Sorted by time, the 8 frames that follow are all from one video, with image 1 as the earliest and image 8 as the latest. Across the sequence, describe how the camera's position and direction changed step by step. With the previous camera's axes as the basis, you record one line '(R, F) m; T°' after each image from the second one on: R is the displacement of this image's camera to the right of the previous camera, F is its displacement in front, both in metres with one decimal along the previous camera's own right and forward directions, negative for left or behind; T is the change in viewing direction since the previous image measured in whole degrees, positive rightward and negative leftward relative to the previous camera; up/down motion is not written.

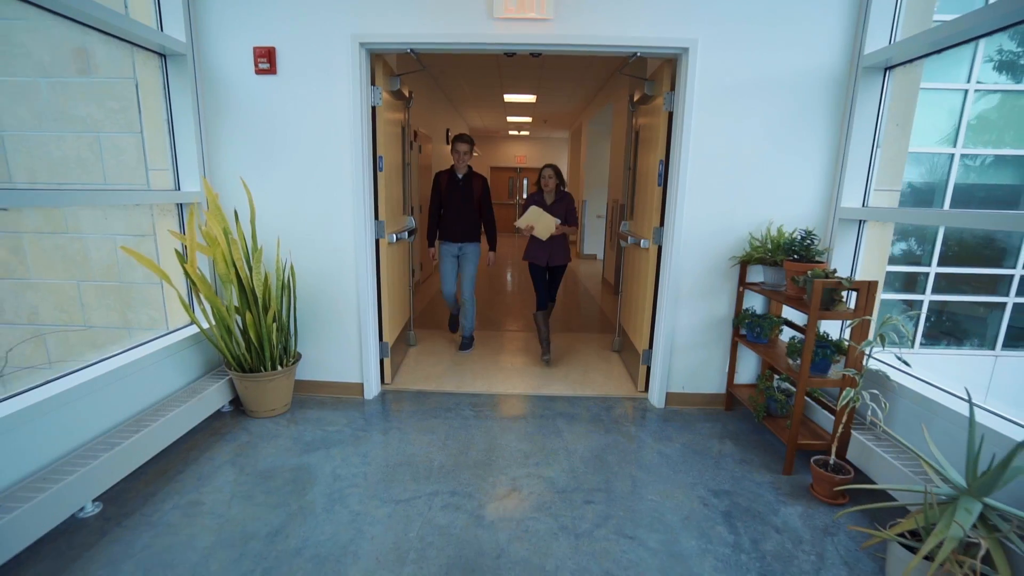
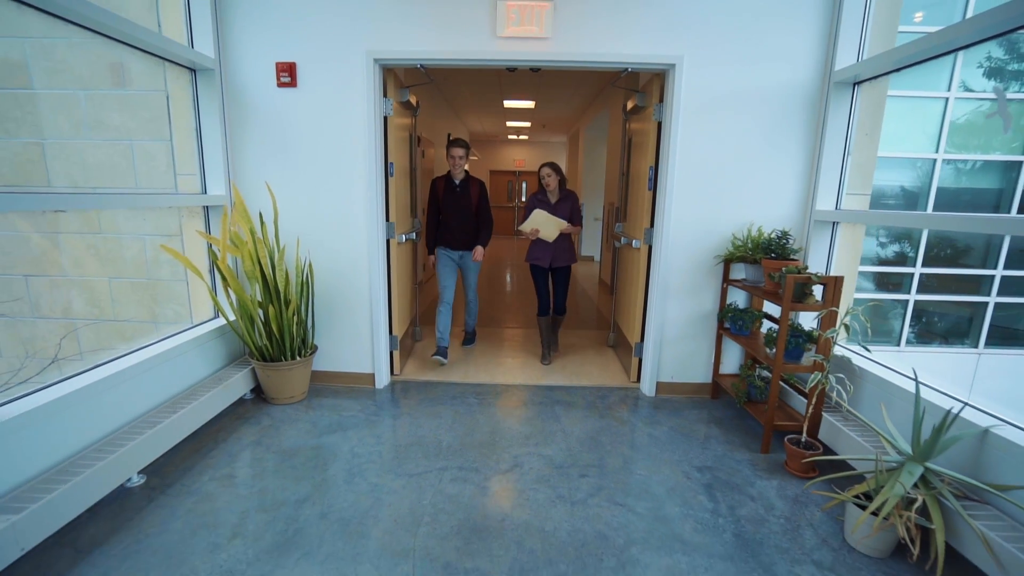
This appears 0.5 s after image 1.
(0.0, -0.2) m; 0°
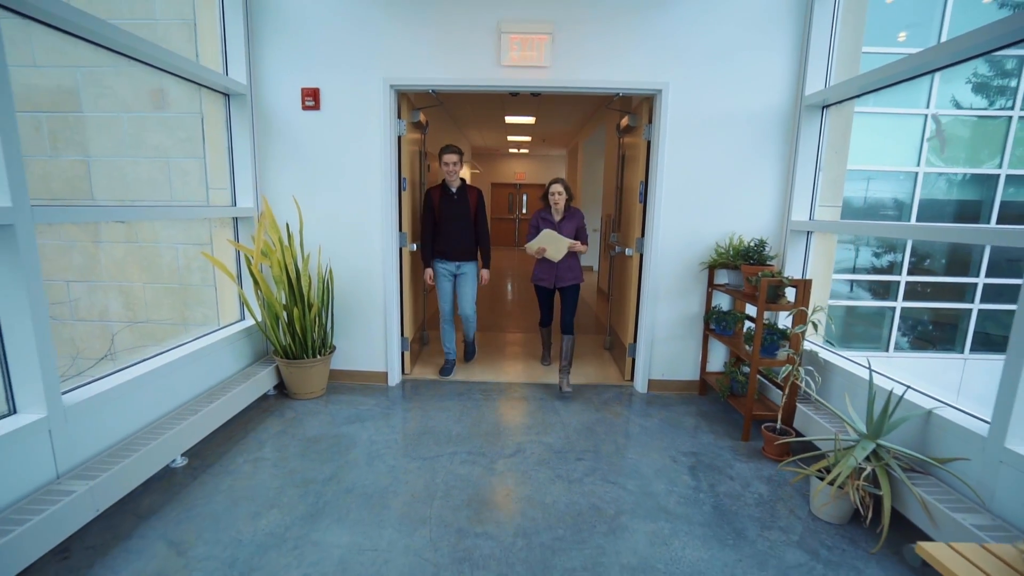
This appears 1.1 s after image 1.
(0.0, -0.2) m; 0°
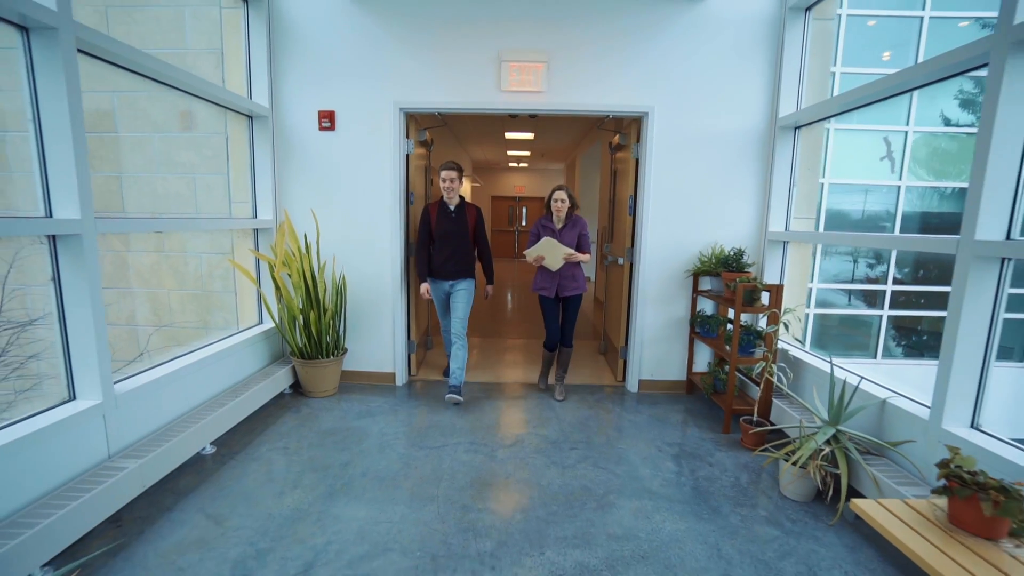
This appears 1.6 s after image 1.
(0.0, -0.2) m; 0°
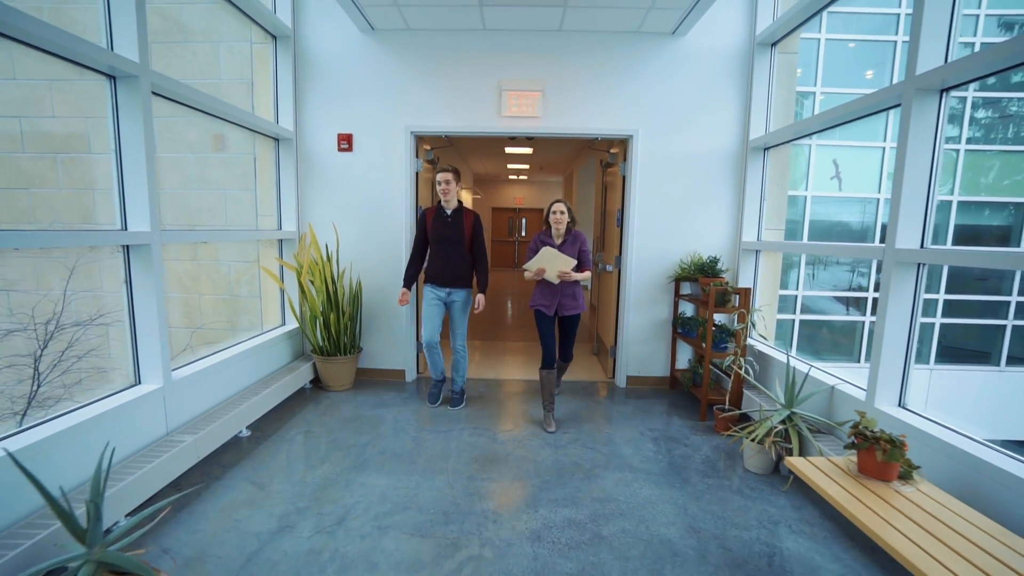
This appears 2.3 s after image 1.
(0.0, -0.3) m; 0°
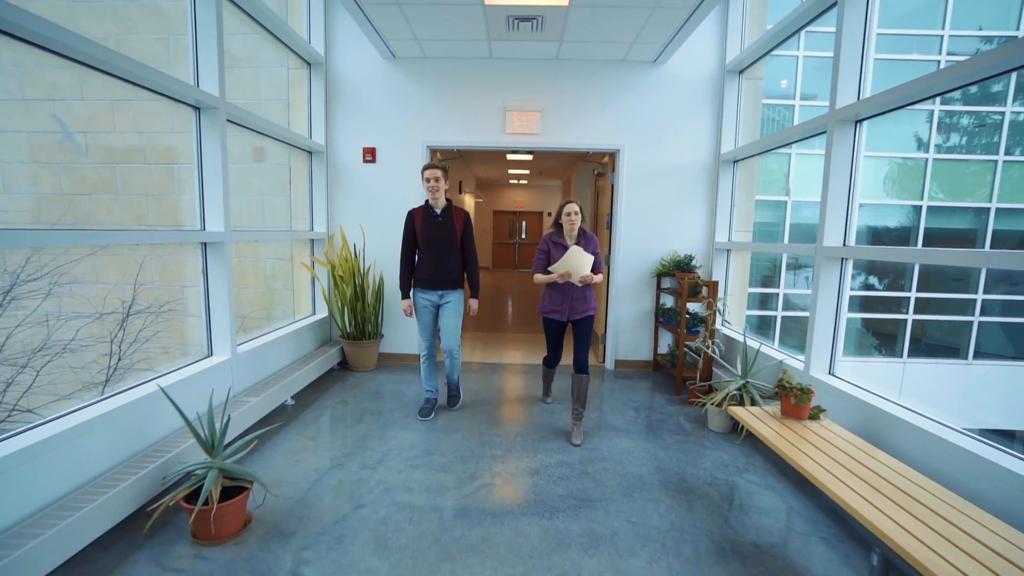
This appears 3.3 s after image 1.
(0.0, -0.5) m; 0°
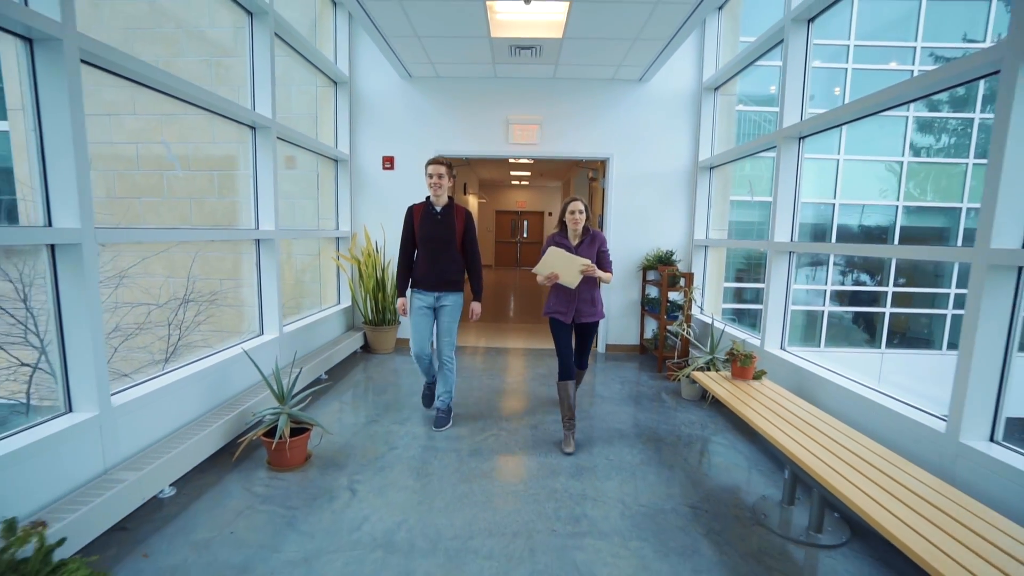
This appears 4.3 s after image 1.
(0.0, -0.5) m; 0°
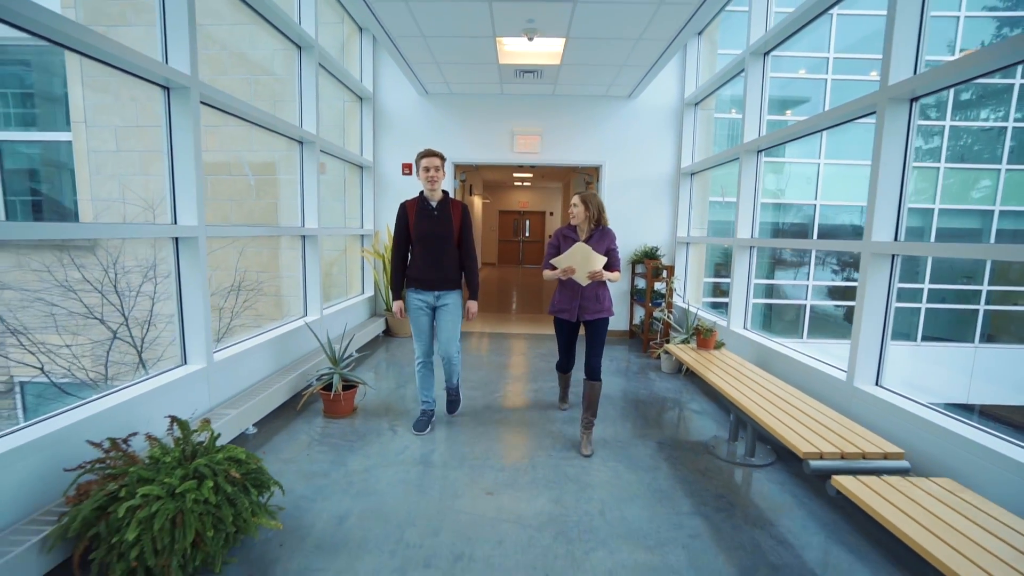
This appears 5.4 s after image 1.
(0.0, -0.6) m; 0°
